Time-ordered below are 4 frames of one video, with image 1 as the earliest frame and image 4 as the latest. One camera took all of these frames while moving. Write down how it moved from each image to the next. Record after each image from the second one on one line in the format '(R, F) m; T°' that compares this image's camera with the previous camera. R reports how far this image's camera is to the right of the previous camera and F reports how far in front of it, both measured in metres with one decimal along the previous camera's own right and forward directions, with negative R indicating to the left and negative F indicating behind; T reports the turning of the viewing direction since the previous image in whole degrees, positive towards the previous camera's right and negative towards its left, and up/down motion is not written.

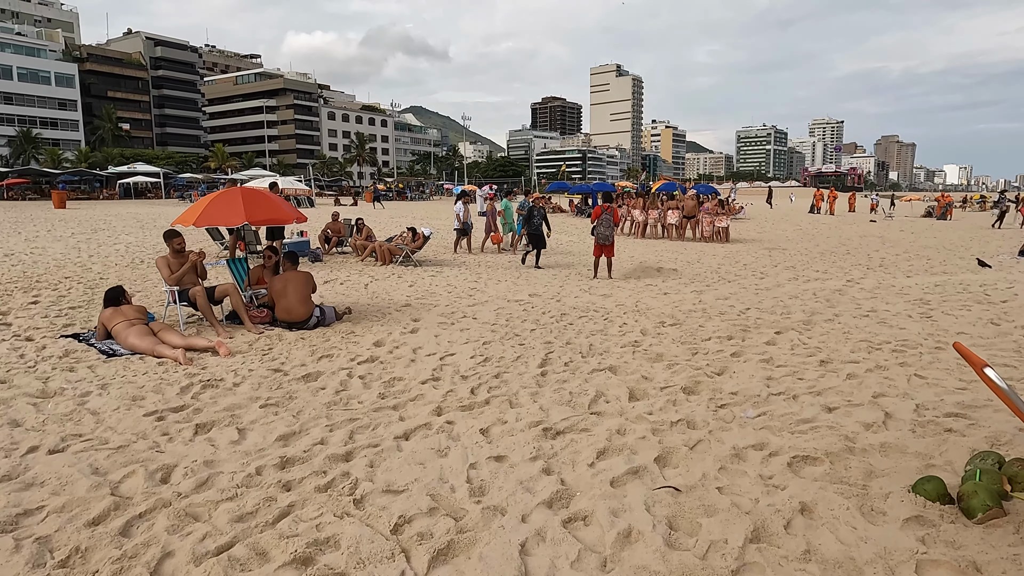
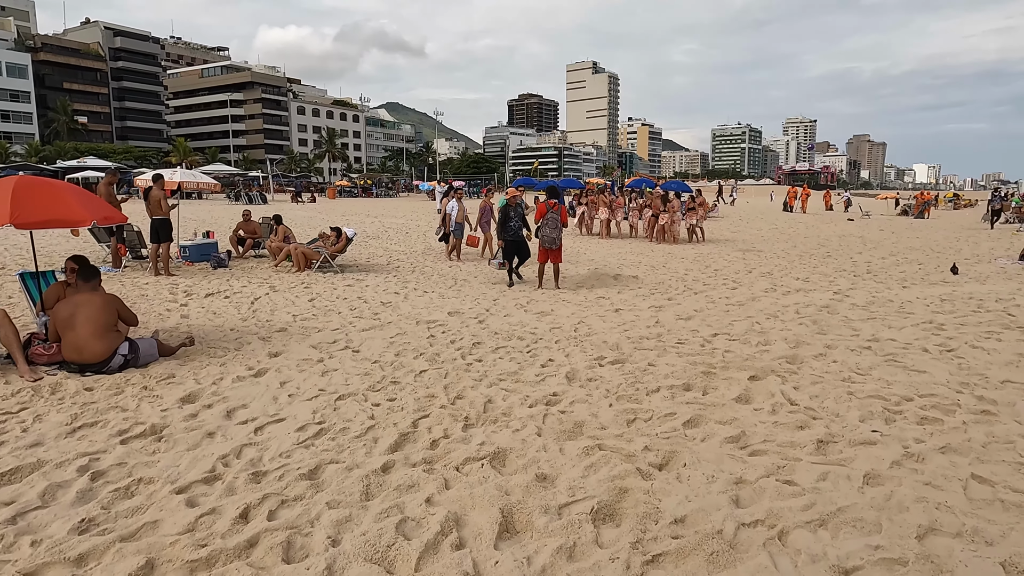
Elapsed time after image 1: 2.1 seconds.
(+0.7, +1.6) m; +2°
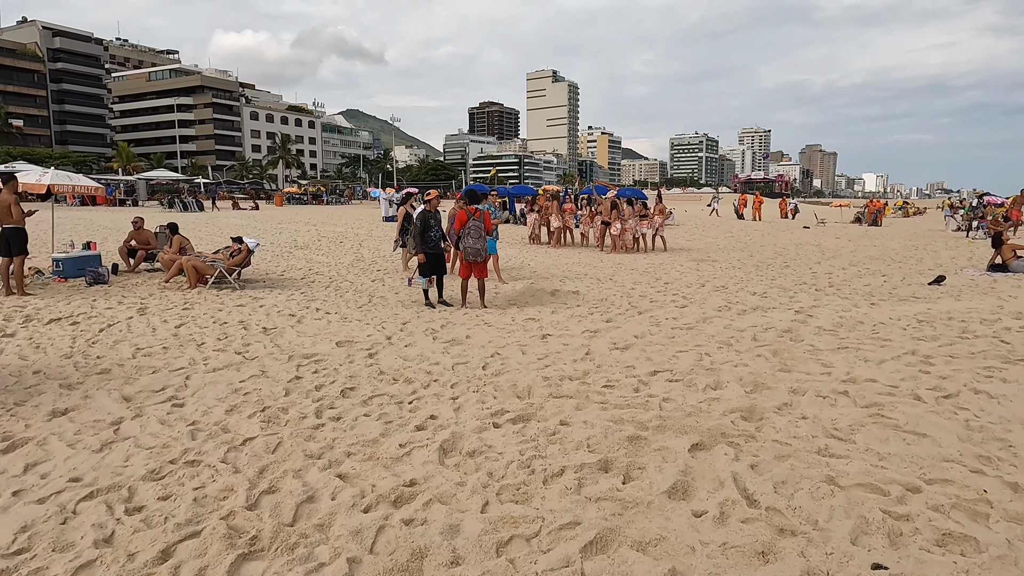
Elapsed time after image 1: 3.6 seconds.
(+0.5, +1.2) m; +3°
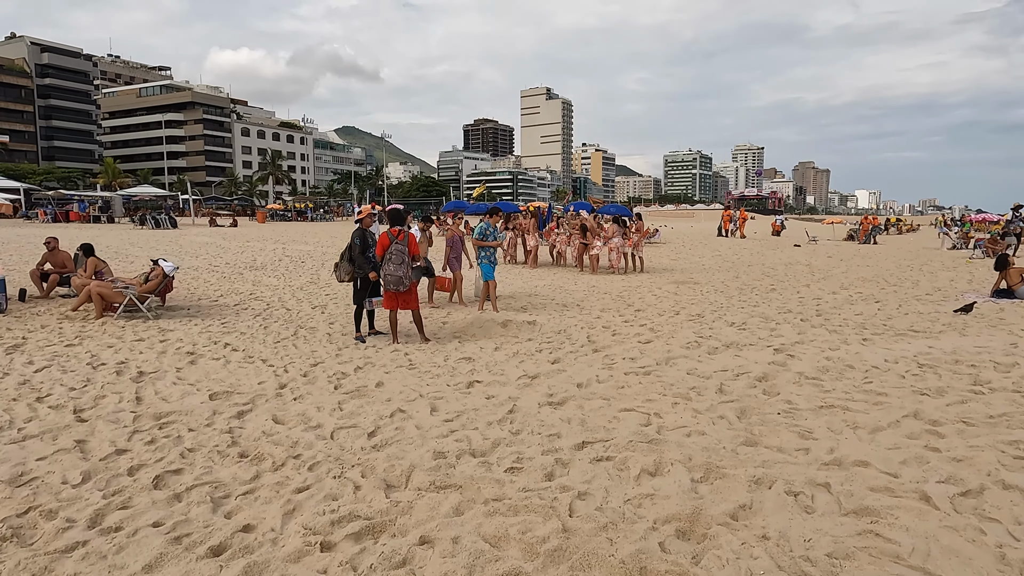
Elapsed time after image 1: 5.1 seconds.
(+0.6, +1.0) m; 0°
